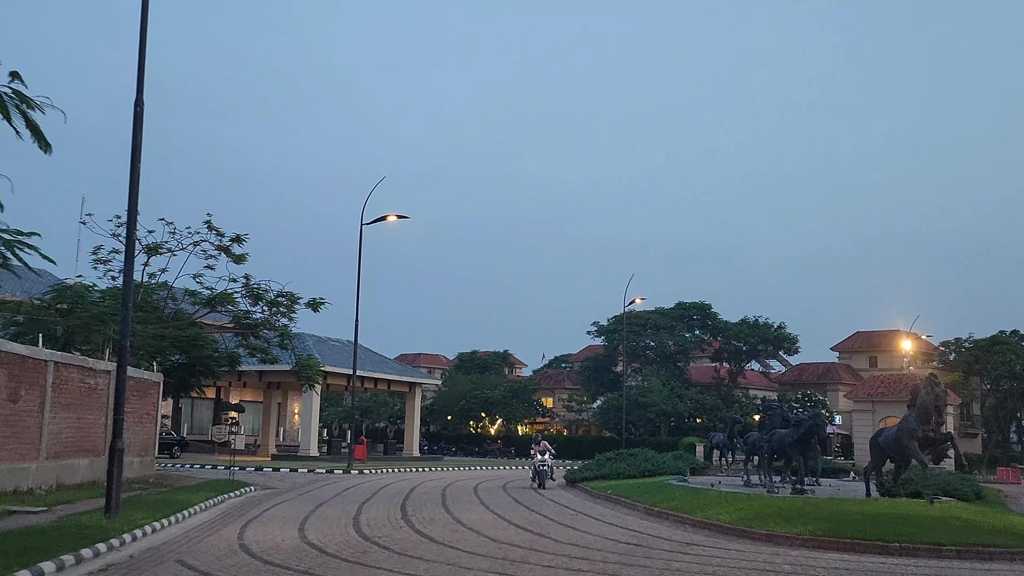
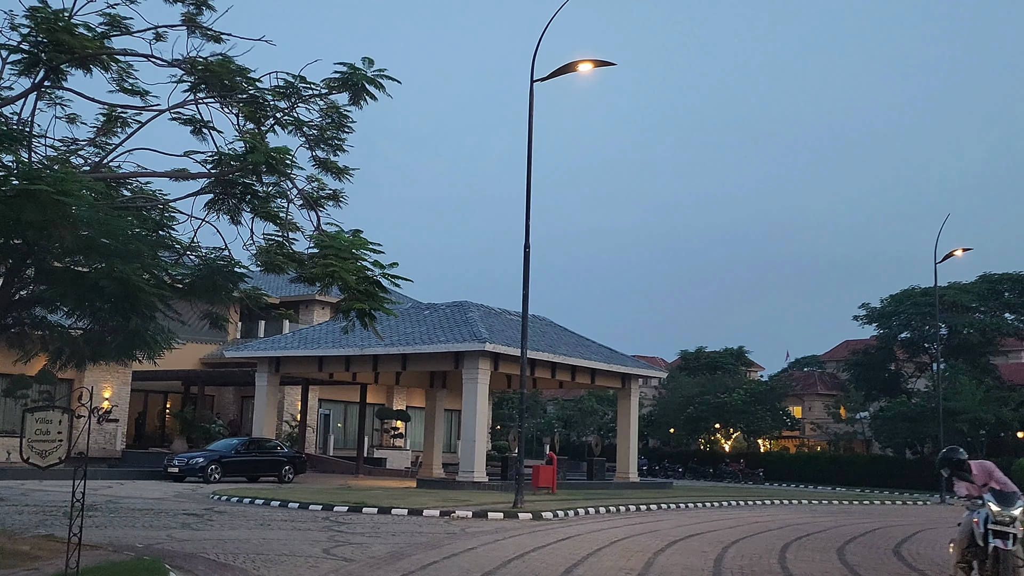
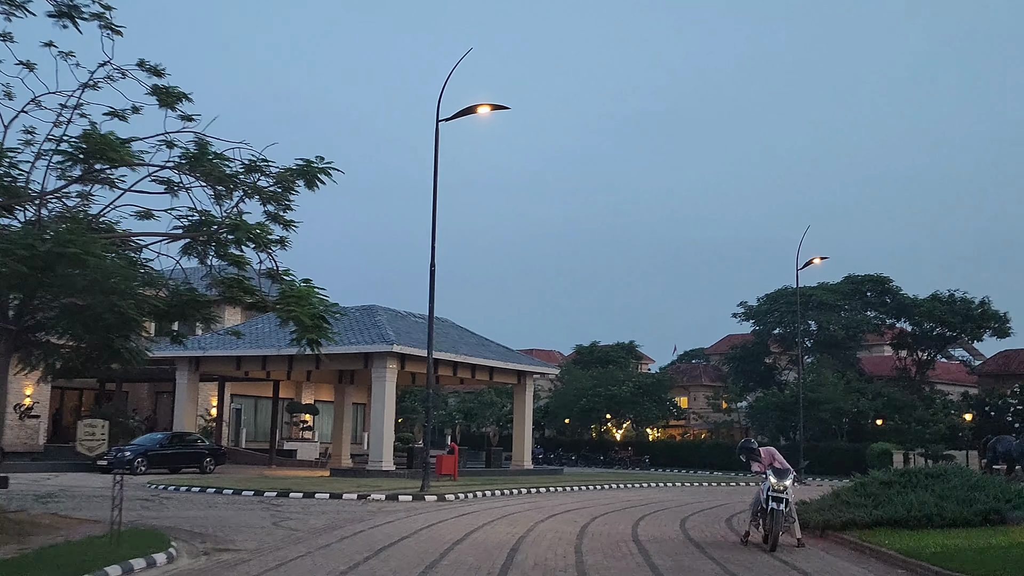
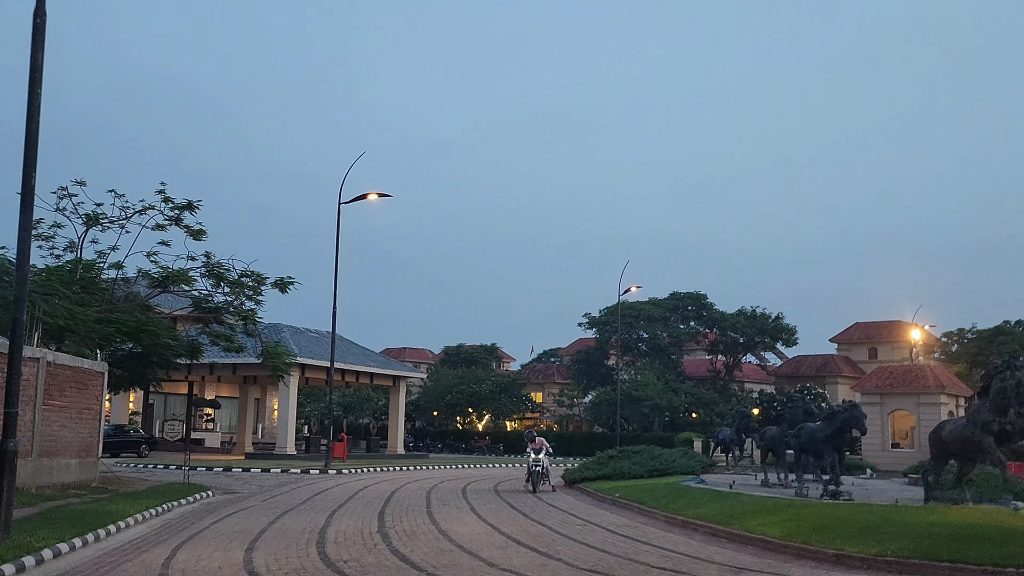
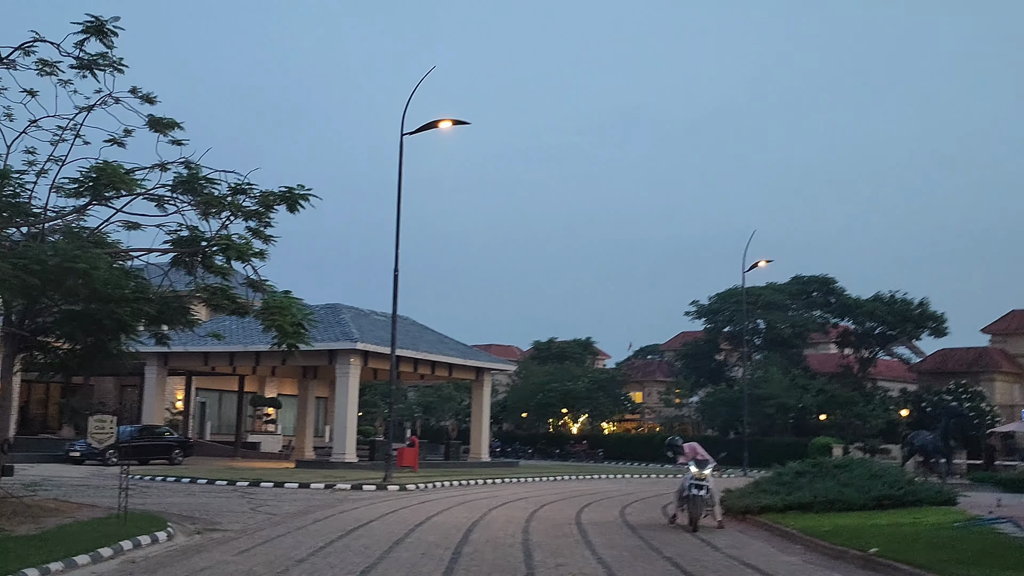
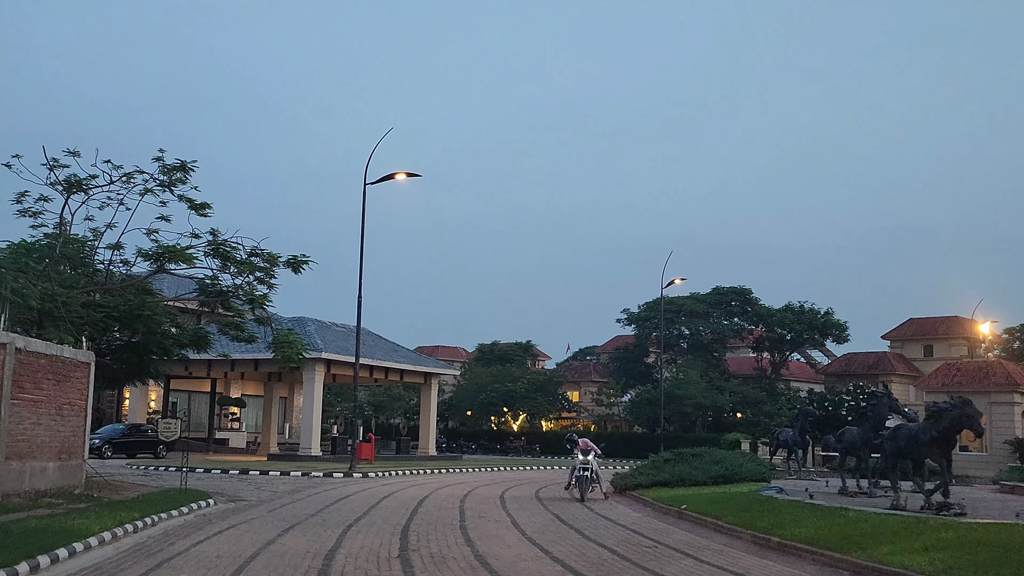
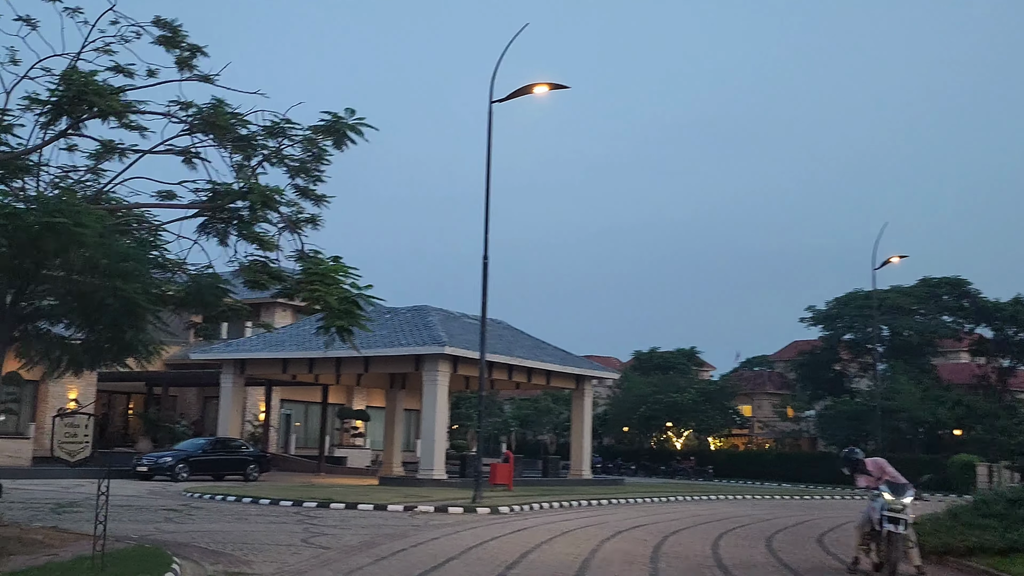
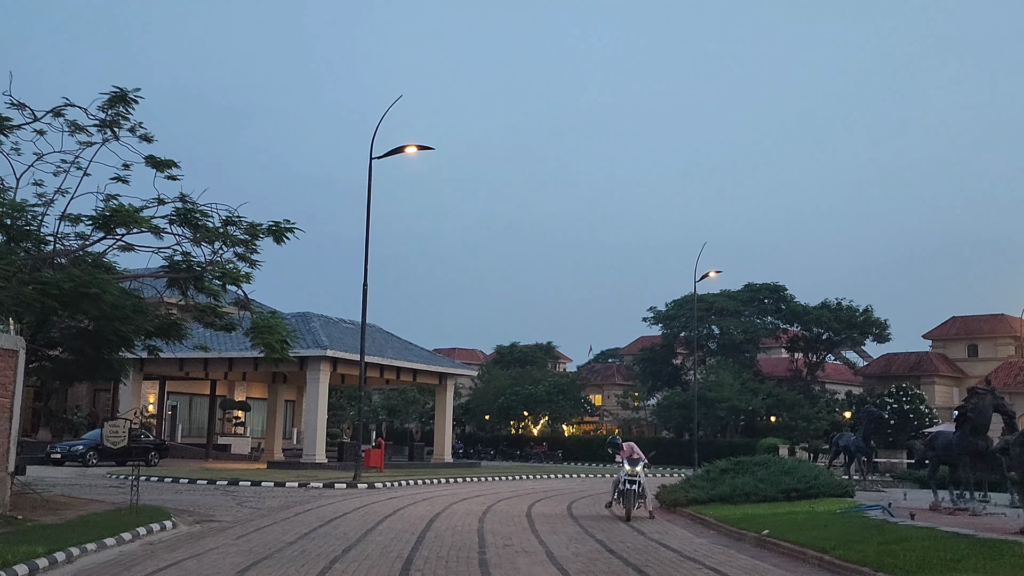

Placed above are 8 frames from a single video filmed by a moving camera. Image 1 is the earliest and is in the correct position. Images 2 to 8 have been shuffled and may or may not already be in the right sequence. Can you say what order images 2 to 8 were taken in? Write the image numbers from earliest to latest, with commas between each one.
4, 6, 8, 5, 3, 7, 2
